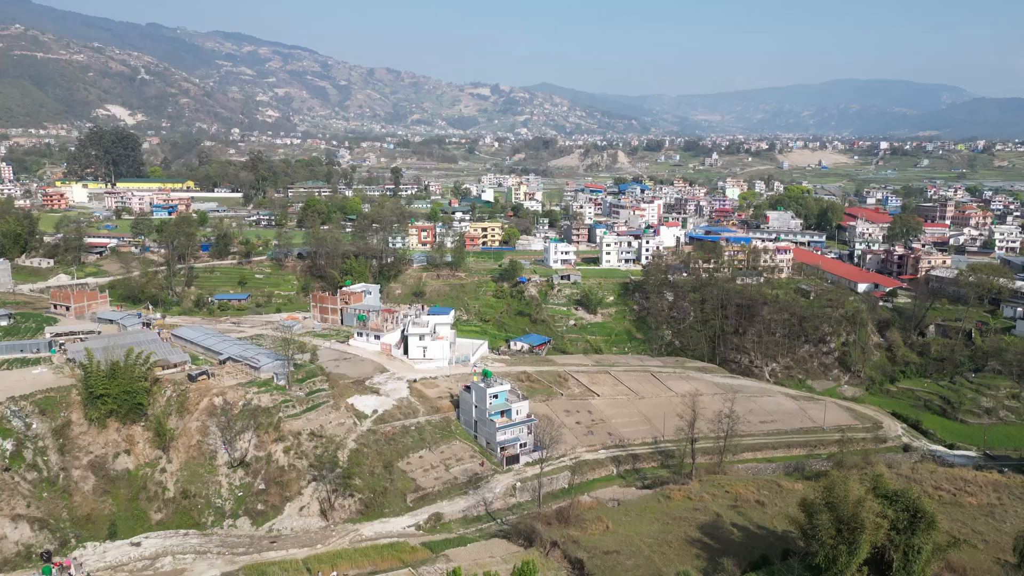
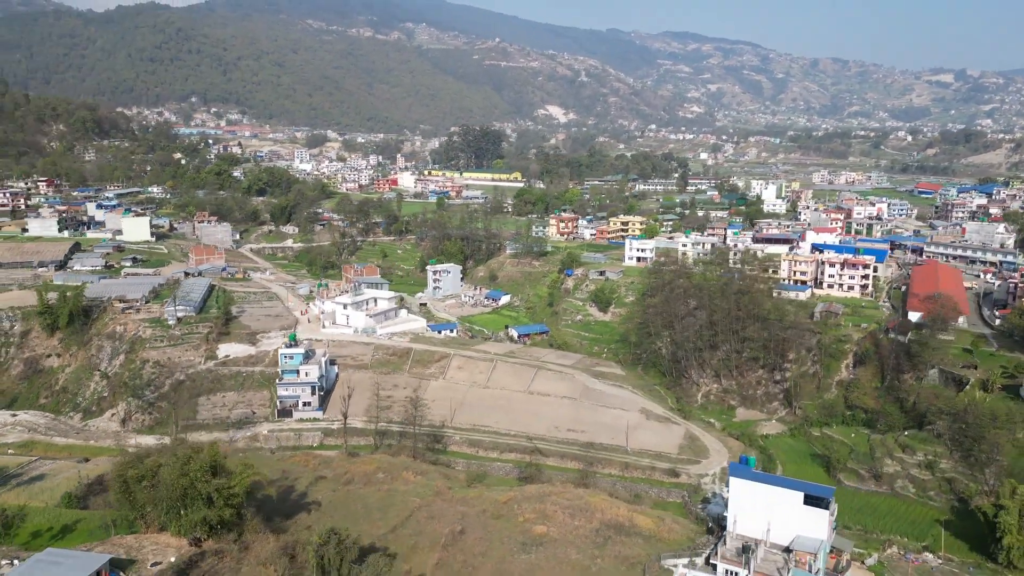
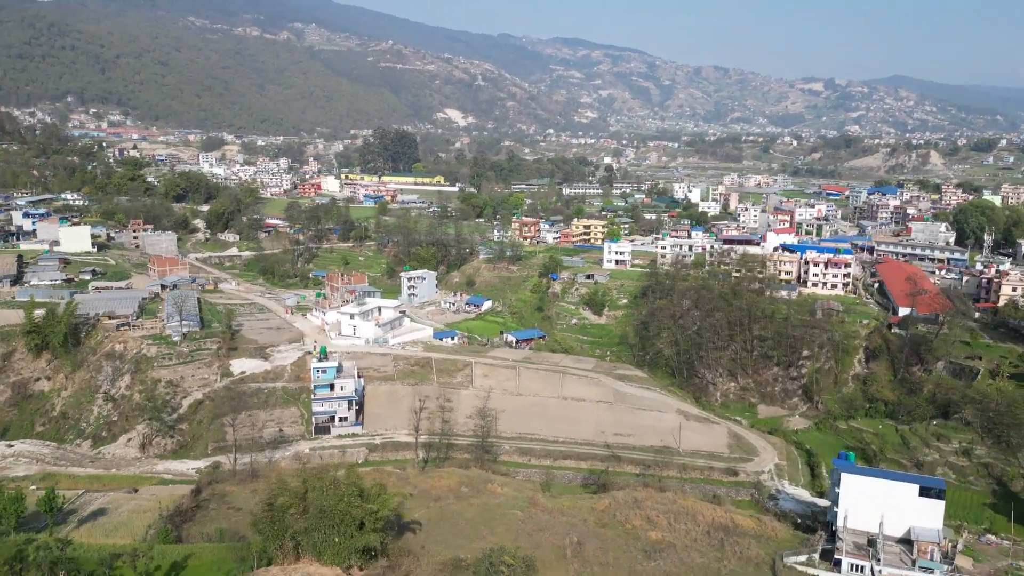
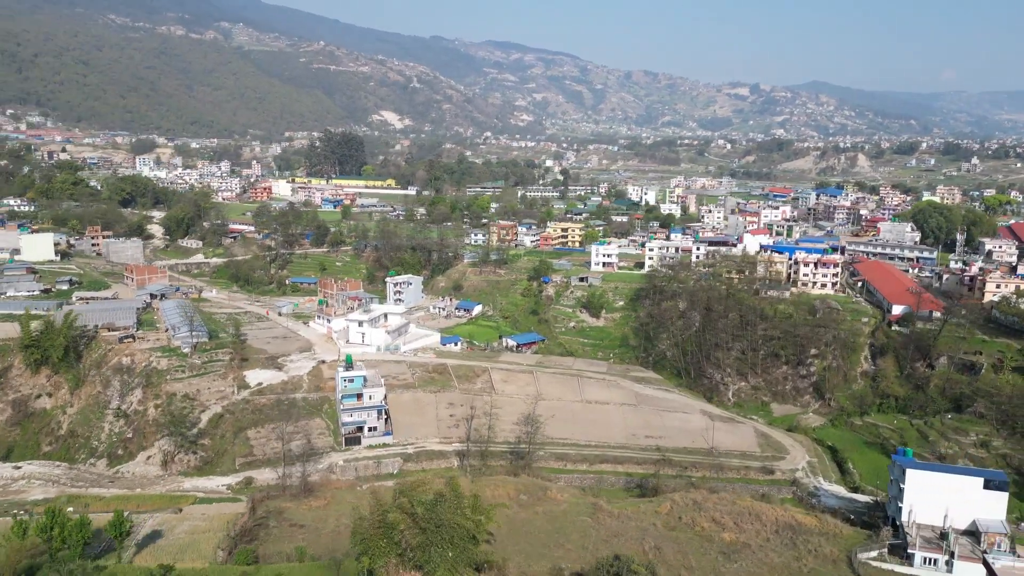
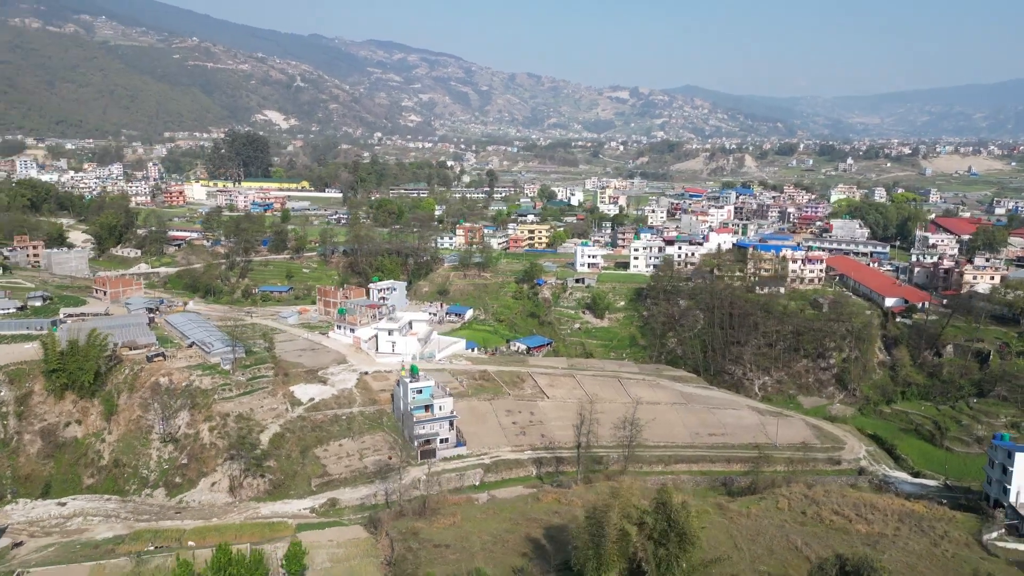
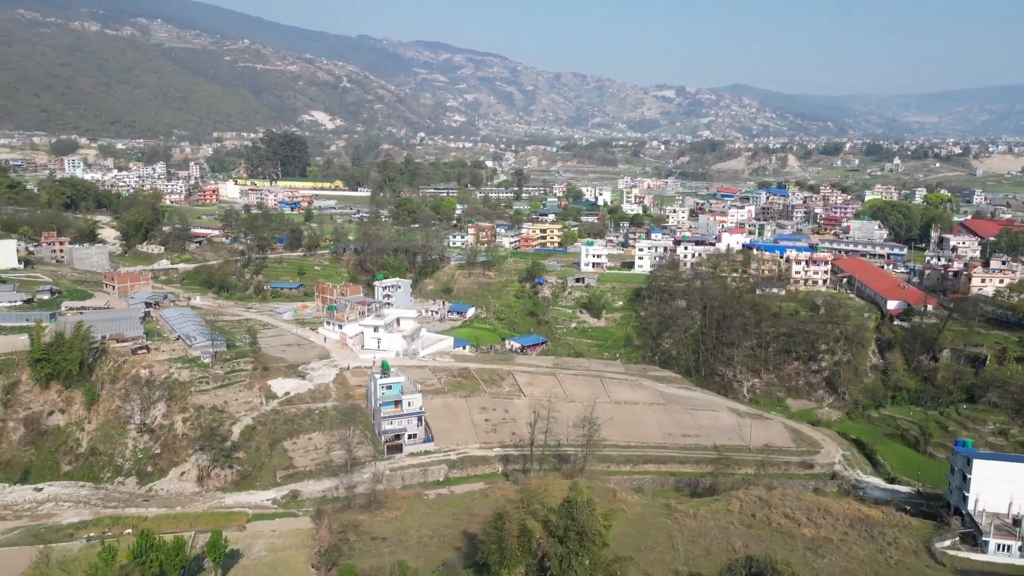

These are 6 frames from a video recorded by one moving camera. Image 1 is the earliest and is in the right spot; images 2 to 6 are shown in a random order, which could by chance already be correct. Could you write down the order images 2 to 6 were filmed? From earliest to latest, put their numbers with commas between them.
5, 6, 4, 3, 2
